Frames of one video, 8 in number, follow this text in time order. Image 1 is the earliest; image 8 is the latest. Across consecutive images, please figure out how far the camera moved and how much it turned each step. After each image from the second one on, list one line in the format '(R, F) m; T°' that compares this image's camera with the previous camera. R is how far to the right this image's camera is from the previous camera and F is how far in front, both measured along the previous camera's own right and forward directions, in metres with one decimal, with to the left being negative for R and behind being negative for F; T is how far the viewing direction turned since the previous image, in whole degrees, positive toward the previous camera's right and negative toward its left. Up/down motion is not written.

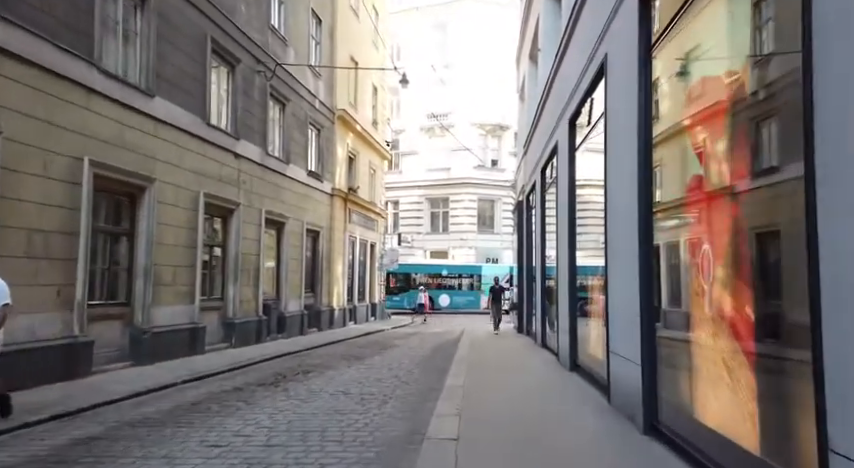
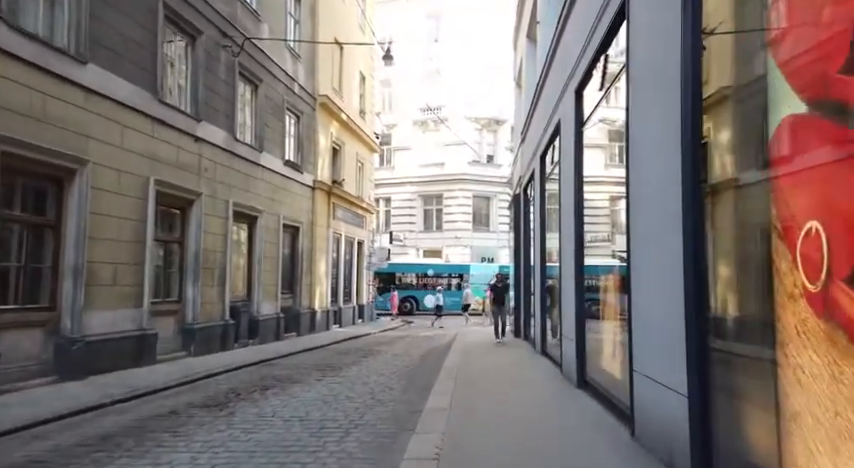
(+0.3, +1.8) m; 0°
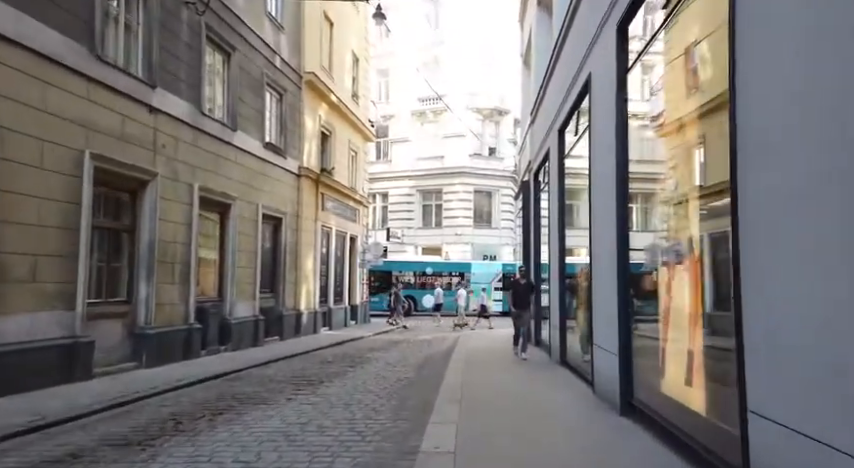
(0.0, +2.3) m; 0°
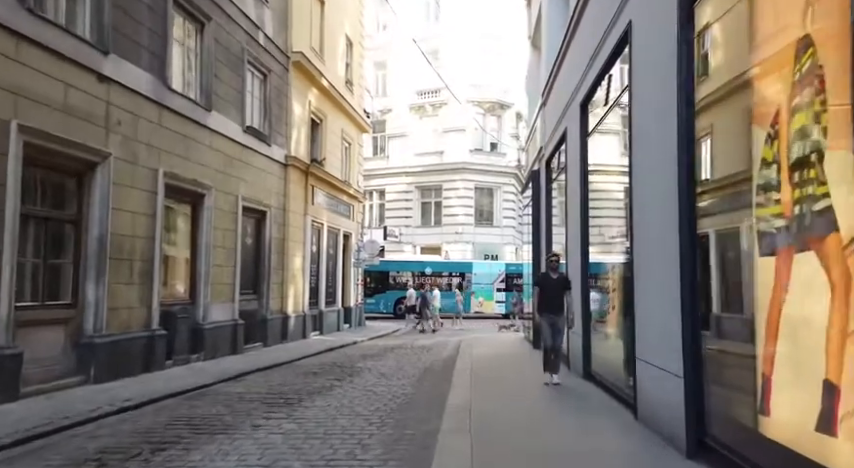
(0.0, +1.8) m; 0°
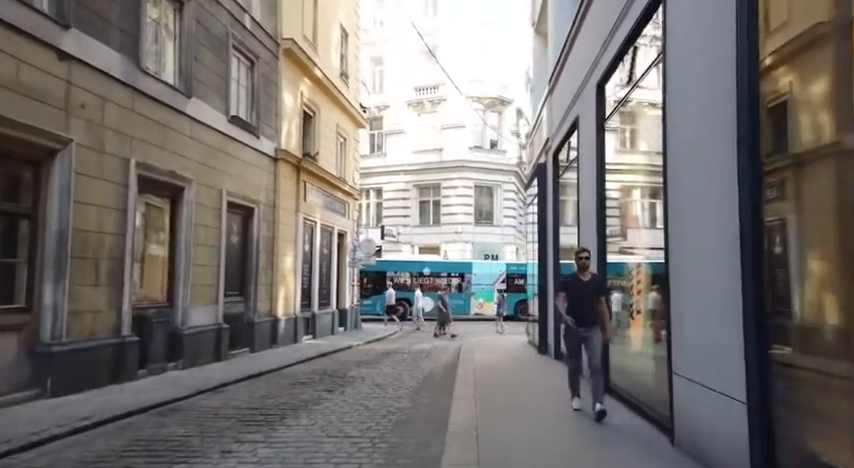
(0.0, +1.1) m; 0°
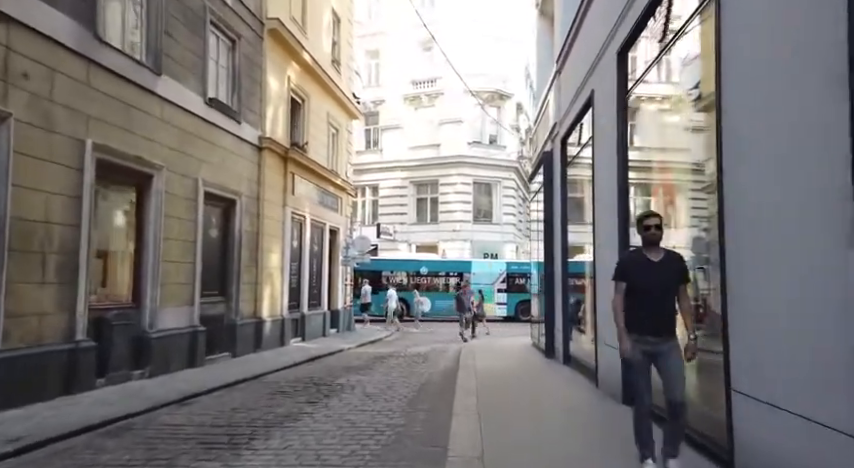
(0.0, +1.3) m; 0°
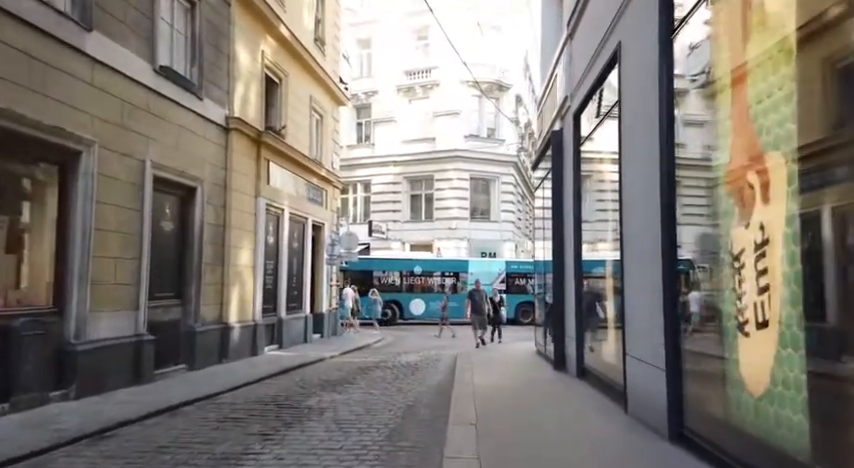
(+0.1, +2.0) m; 0°
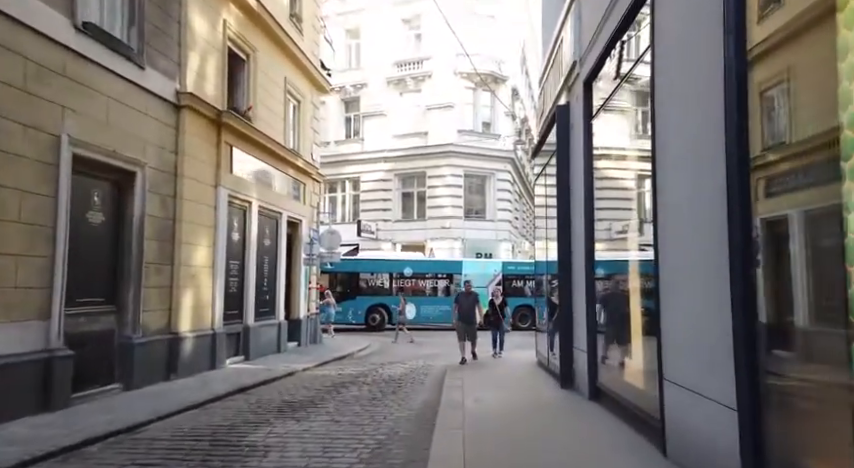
(+0.3, +2.0) m; 0°
